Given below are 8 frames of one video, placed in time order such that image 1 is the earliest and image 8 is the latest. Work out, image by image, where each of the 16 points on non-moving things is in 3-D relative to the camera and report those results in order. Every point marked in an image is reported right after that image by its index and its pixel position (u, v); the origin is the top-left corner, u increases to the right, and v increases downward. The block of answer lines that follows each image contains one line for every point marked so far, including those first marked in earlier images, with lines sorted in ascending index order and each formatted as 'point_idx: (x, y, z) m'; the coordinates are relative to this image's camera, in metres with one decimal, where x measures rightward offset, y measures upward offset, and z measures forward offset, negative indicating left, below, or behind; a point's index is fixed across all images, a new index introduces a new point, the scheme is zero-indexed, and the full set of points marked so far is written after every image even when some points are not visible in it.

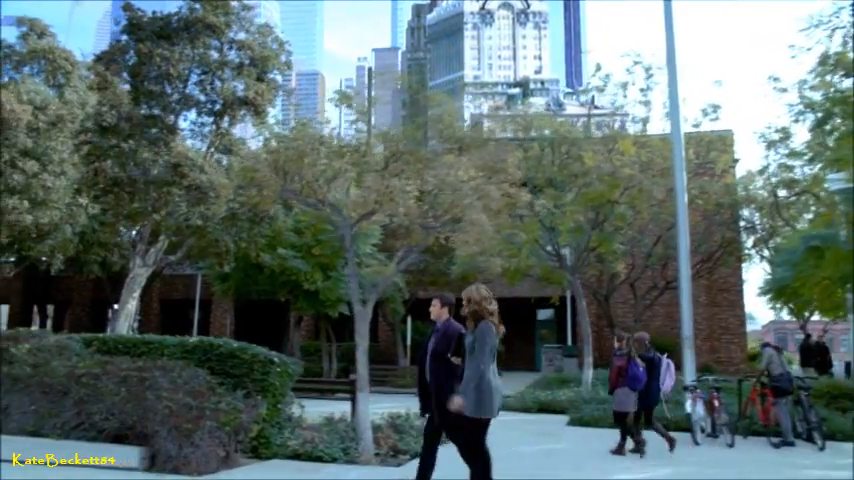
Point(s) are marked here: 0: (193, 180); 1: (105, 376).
0: (-4.9, +1.3, +16.0) m
1: (-3.7, -1.6, +8.7) m
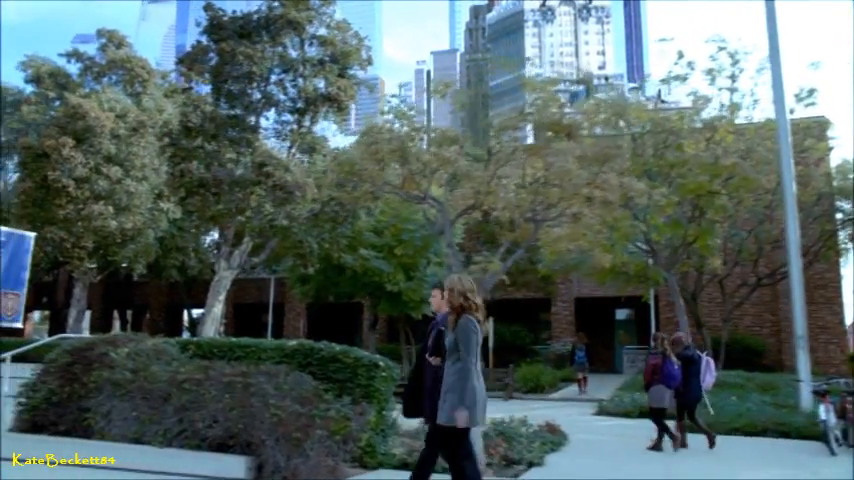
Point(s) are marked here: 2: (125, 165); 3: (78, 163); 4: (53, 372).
0: (-3.1, +1.3, +15.7) m
1: (-2.4, -1.6, +8.3) m
2: (-8.1, +2.0, +19.9) m
3: (-8.9, +2.0, +18.8) m
4: (-4.8, -1.7, +9.6) m
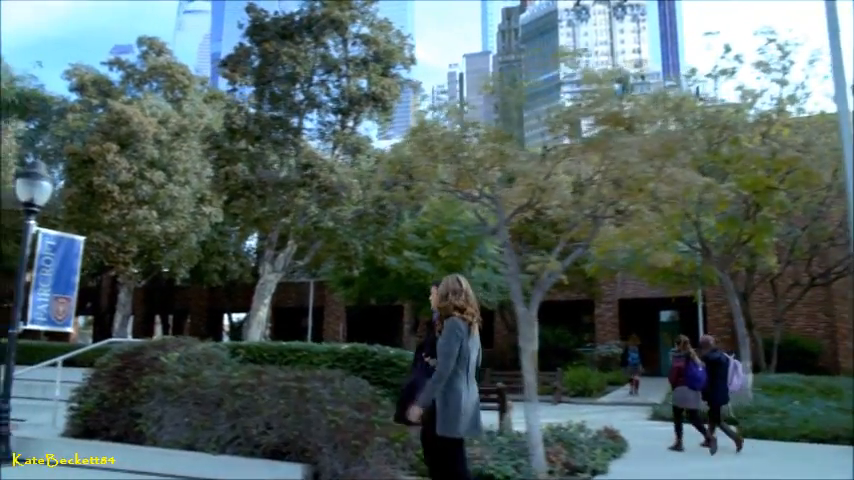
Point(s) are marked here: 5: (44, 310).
0: (-2.1, +1.2, +15.5) m
1: (-1.8, -1.6, +8.1) m
2: (-6.9, +1.9, +19.9) m
3: (-7.8, +1.8, +18.9) m
4: (-4.1, -1.8, +9.5) m
5: (-5.1, -0.9, +9.9) m
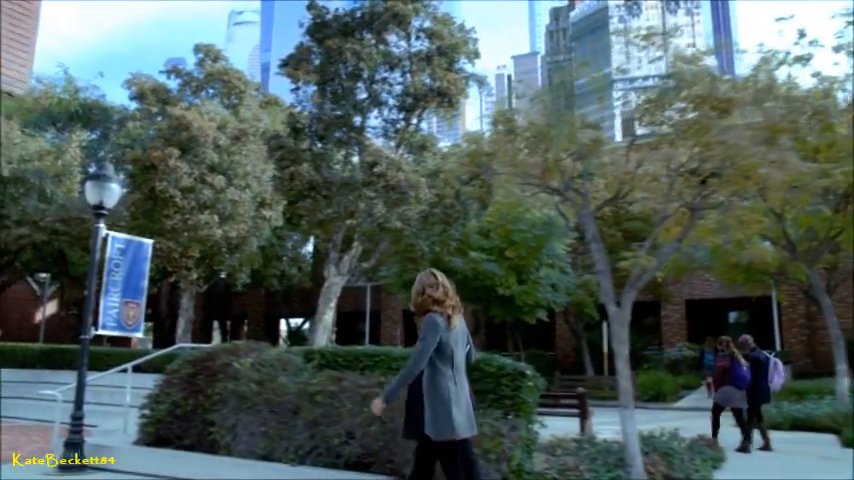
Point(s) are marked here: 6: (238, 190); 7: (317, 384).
0: (-0.8, +1.2, +15.1) m
1: (-0.9, -1.6, +7.6) m
2: (-5.3, +1.8, +19.8) m
3: (-6.2, +1.7, +18.8) m
4: (-3.1, -1.8, +9.2) m
5: (-4.1, -1.0, +9.7) m
6: (-5.0, +1.3, +19.7) m
7: (-1.2, -1.6, +8.0) m
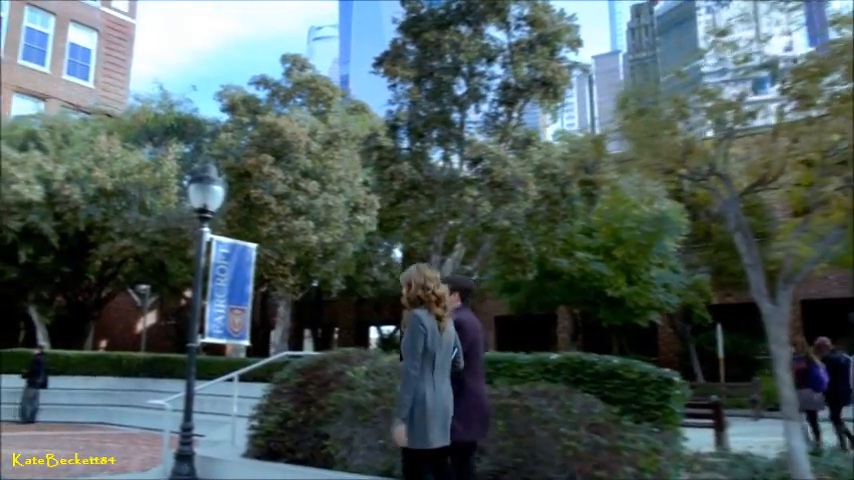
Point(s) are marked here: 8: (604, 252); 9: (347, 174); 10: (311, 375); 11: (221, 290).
0: (+1.2, +1.2, +14.4) m
1: (+0.4, -1.5, +6.9) m
2: (-2.8, +1.6, +19.5) m
3: (-3.7, +1.5, +18.7) m
4: (-1.7, -1.8, +8.7) m
5: (-2.6, -1.0, +9.4) m
6: (-2.5, +1.2, +19.4) m
7: (+0.1, -1.5, +7.4) m
8: (+4.0, -0.3, +16.6) m
9: (-2.1, +1.8, +19.7) m
10: (-1.4, -1.6, +8.6) m
11: (-2.6, -0.6, +9.5) m
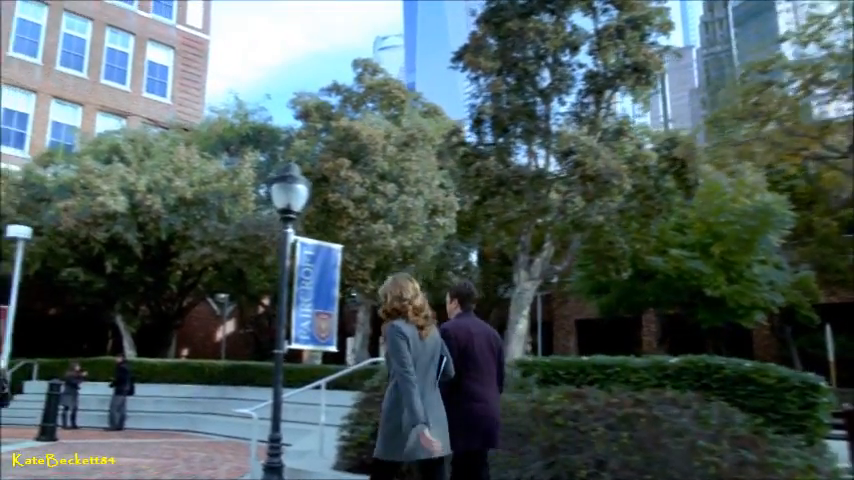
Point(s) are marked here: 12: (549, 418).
0: (+2.8, +1.2, +13.6) m
1: (+1.3, -1.5, +6.2) m
2: (-0.7, +1.5, +19.1) m
3: (-1.8, +1.4, +18.3) m
4: (-0.5, -1.8, +8.2) m
5: (-1.4, -1.1, +8.9) m
6: (-0.4, +1.1, +19.0) m
7: (+1.1, -1.5, +6.7) m
8: (+5.8, -0.2, +15.5) m
9: (-0.1, +1.7, +19.3) m
10: (-0.2, -1.6, +8.1) m
11: (-1.5, -0.7, +9.1) m
12: (+1.0, -1.6, +6.7) m
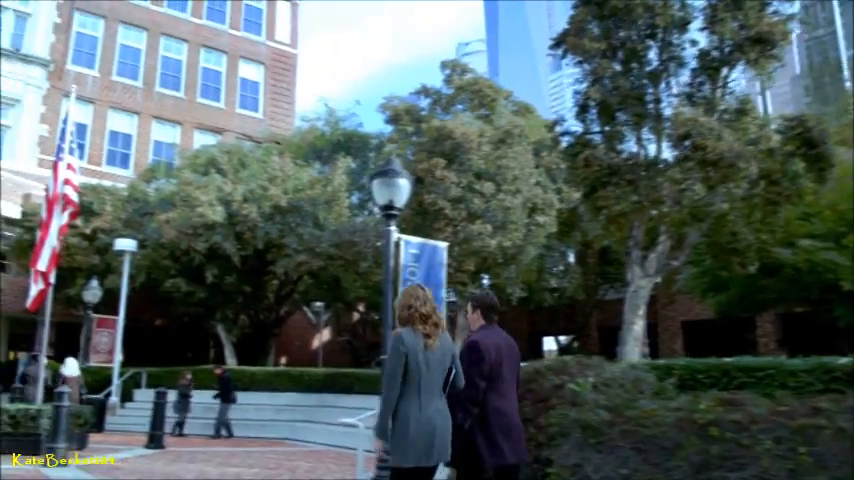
0: (+4.6, +1.4, +12.5) m
1: (+2.3, -1.3, +5.3) m
2: (+1.7, +1.5, +18.4) m
3: (+0.6, +1.4, +17.8) m
4: (+0.7, -1.7, +7.5) m
5: (-0.1, -1.0, +8.4) m
6: (+2.0, +1.1, +18.2) m
7: (+2.1, -1.4, +5.8) m
8: (+7.8, 0.0, +14.1) m
9: (+2.4, +1.7, +18.5) m
10: (+1.0, -1.5, +7.4) m
11: (-0.2, -0.6, +8.5) m
12: (+2.0, -1.5, +5.8) m
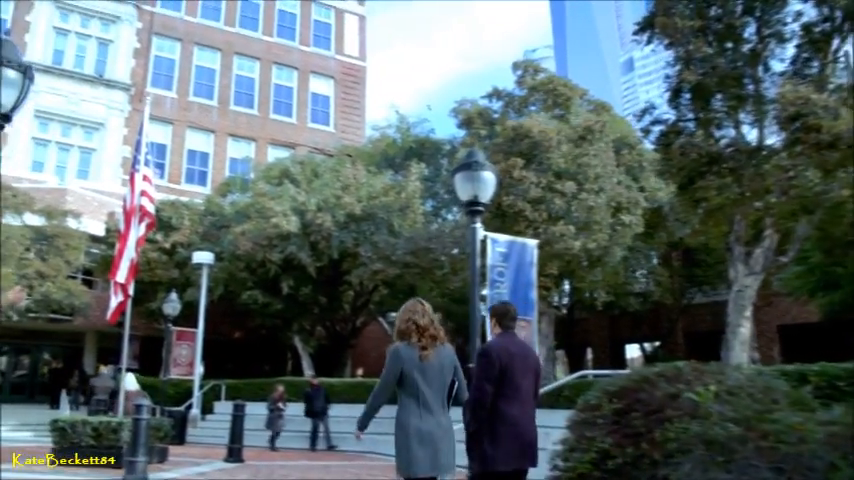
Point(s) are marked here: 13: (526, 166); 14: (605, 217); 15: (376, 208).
0: (+5.8, +1.5, +11.4) m
1: (+3.0, -1.2, +4.4) m
2: (+3.6, +1.5, +17.5) m
3: (+2.4, +1.3, +17.0) m
4: (+1.6, -1.7, +6.7) m
5: (+0.8, -1.0, +7.7) m
6: (+3.8, +1.1, +17.3) m
7: (+2.8, -1.2, +4.9) m
8: (+9.2, +0.2, +12.6) m
9: (+4.2, +1.7, +17.5) m
10: (+1.8, -1.4, +6.6) m
11: (+0.8, -0.6, +7.8) m
12: (+2.7, -1.3, +4.9) m
13: (+2.3, +1.8, +17.6) m
14: (+4.2, +0.5, +17.4) m
15: (-1.3, +0.9, +19.3) m
